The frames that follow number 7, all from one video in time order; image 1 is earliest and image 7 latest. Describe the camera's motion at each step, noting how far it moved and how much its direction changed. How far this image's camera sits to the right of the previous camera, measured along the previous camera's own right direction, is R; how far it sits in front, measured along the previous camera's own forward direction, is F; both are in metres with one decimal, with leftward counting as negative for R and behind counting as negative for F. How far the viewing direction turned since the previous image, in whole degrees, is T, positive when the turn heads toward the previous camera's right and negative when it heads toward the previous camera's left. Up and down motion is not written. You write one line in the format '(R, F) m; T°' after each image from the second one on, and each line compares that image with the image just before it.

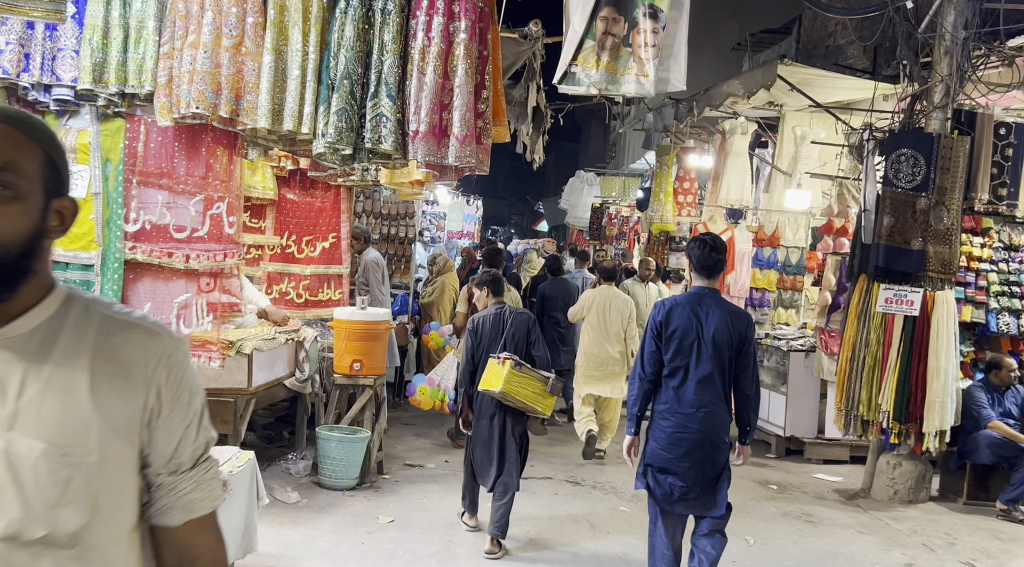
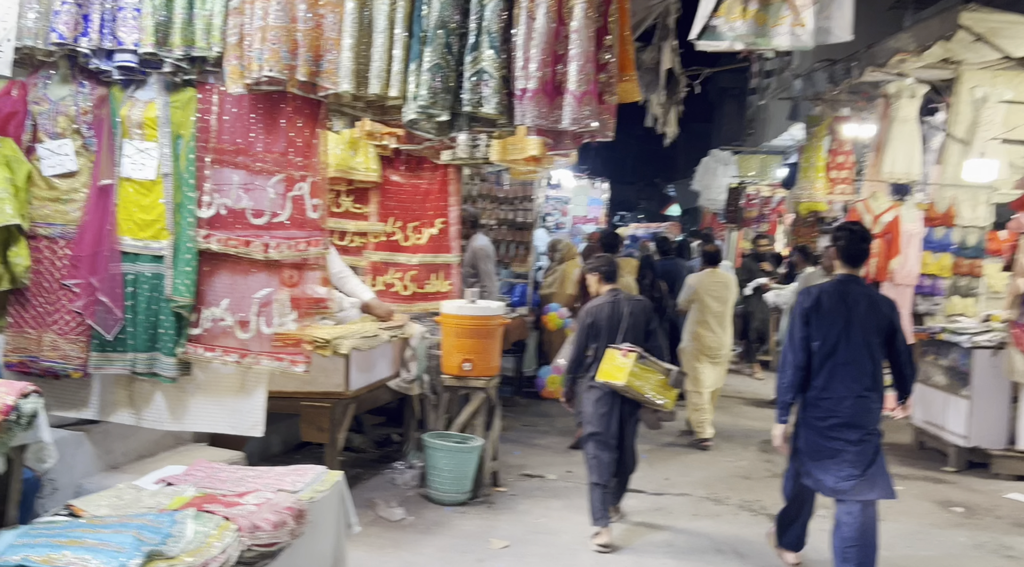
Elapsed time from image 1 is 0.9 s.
(0.0, +0.8) m; -9°
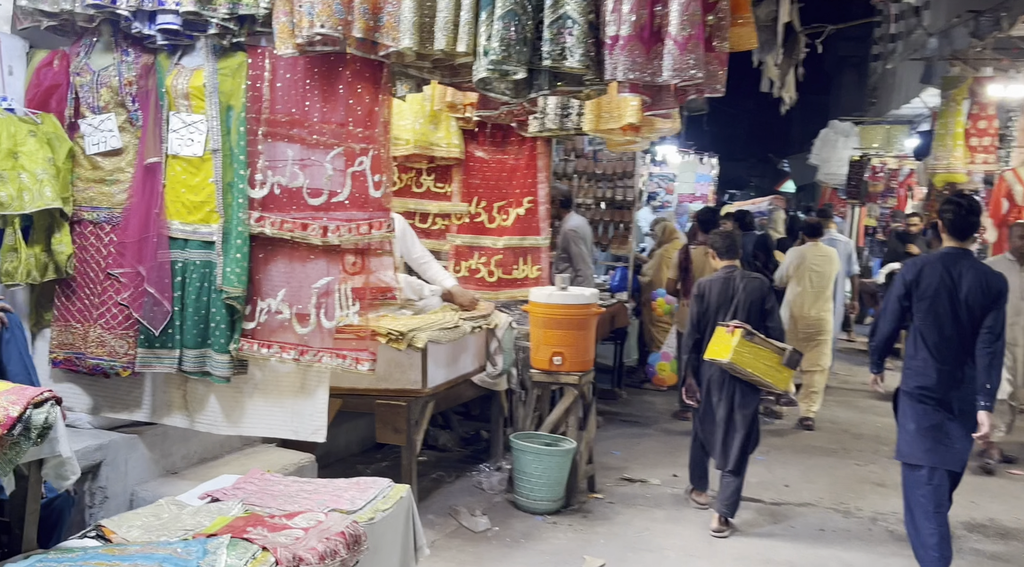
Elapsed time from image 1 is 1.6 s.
(0.0, +0.5) m; -7°
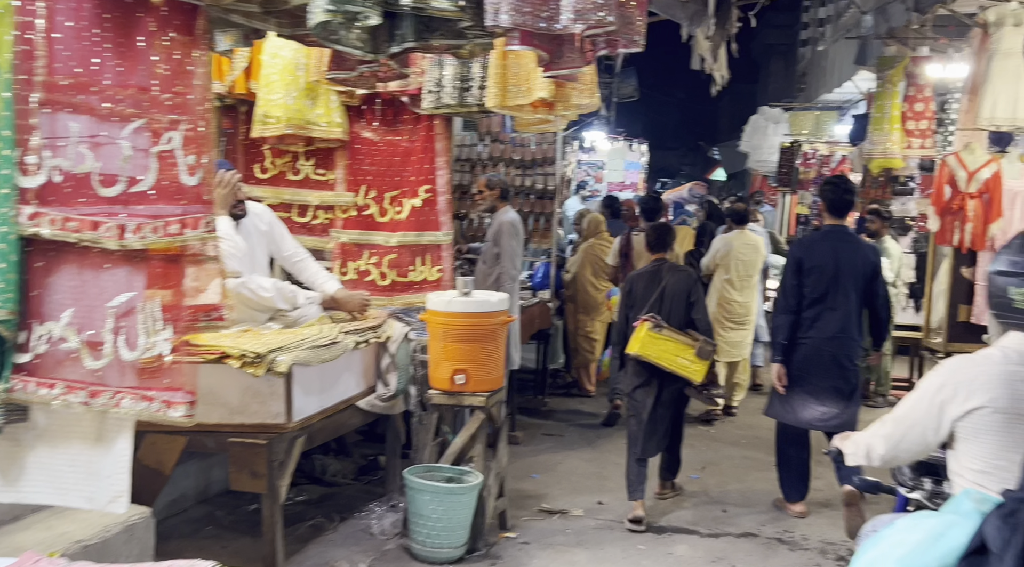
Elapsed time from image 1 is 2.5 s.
(+0.2, +0.8) m; +4°
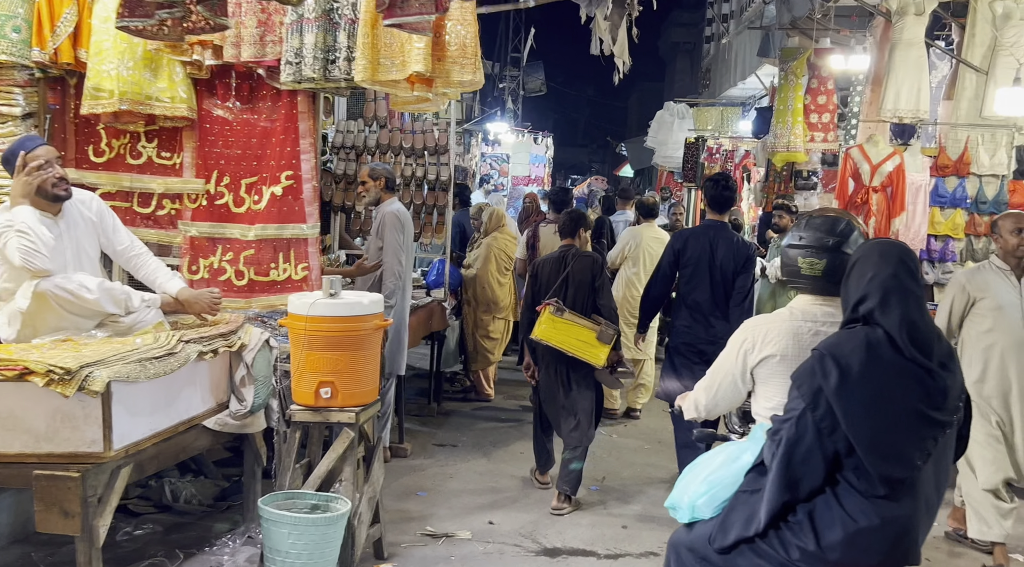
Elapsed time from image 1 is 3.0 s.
(+0.2, +0.5) m; +6°
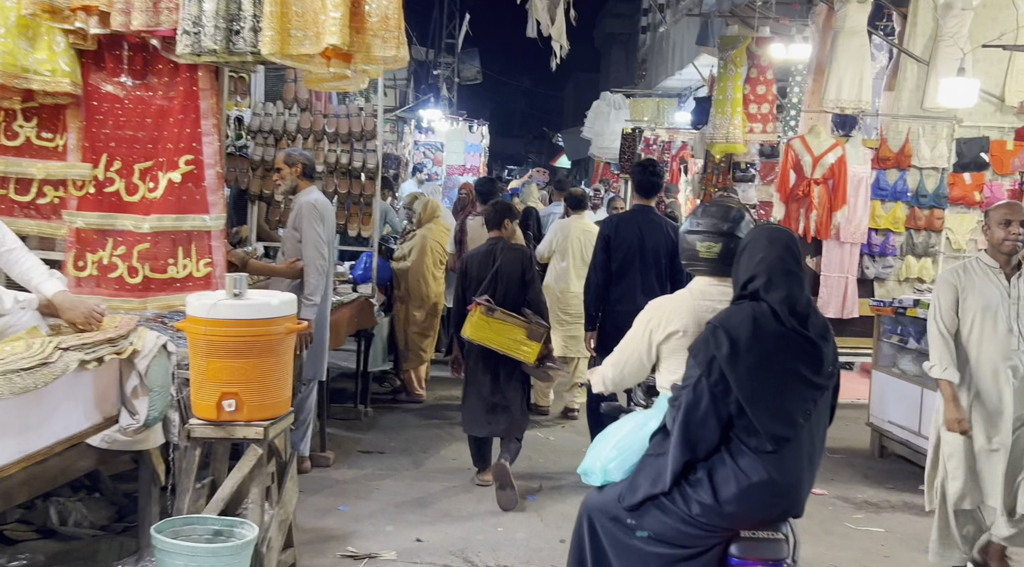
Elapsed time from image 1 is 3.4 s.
(0.0, +0.3) m; +4°
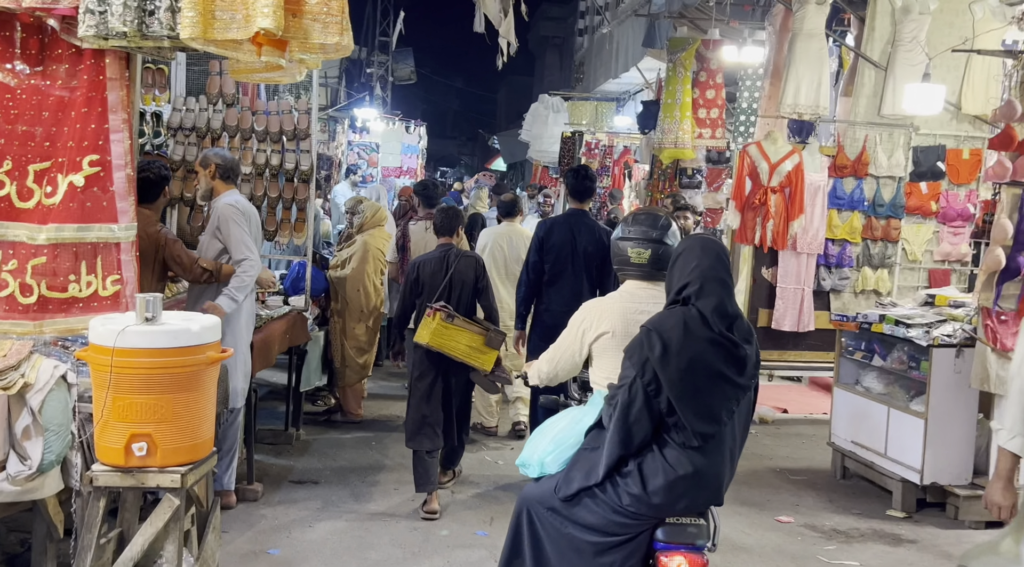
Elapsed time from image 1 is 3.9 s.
(-0.1, +0.4) m; +5°
